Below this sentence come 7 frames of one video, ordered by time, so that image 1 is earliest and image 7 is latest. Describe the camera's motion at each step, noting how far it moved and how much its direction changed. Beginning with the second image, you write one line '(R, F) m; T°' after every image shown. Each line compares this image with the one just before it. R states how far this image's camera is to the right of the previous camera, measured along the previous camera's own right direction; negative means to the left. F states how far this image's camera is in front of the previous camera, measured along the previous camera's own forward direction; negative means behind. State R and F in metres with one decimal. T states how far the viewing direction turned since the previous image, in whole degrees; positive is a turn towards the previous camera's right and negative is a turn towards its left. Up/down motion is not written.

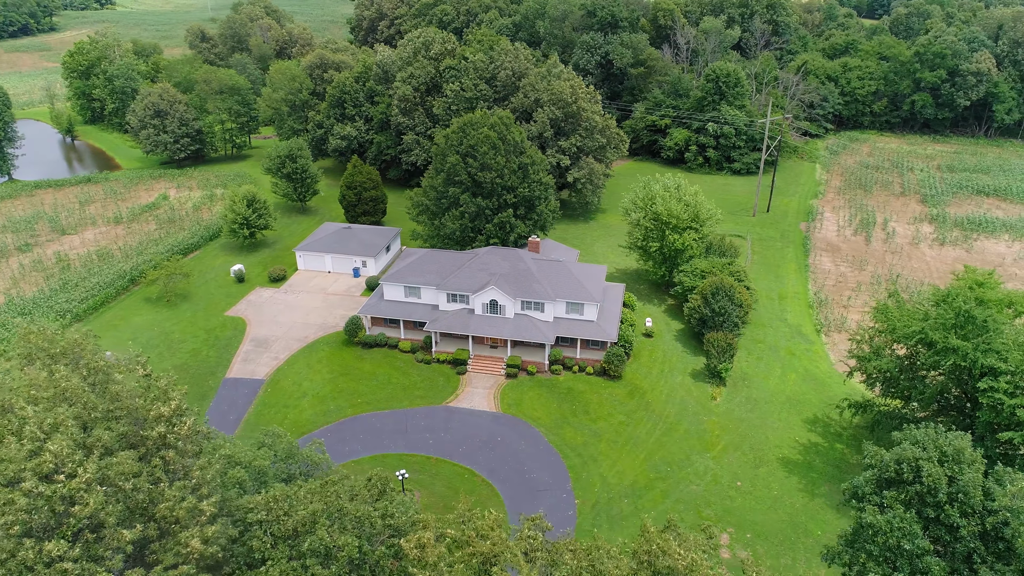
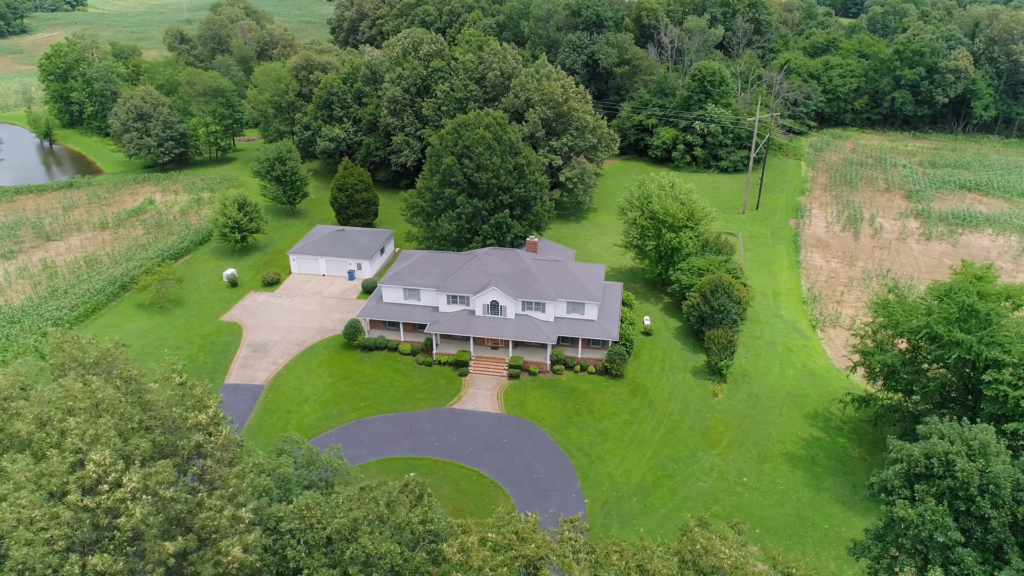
(-0.9, +0.1) m; +1°
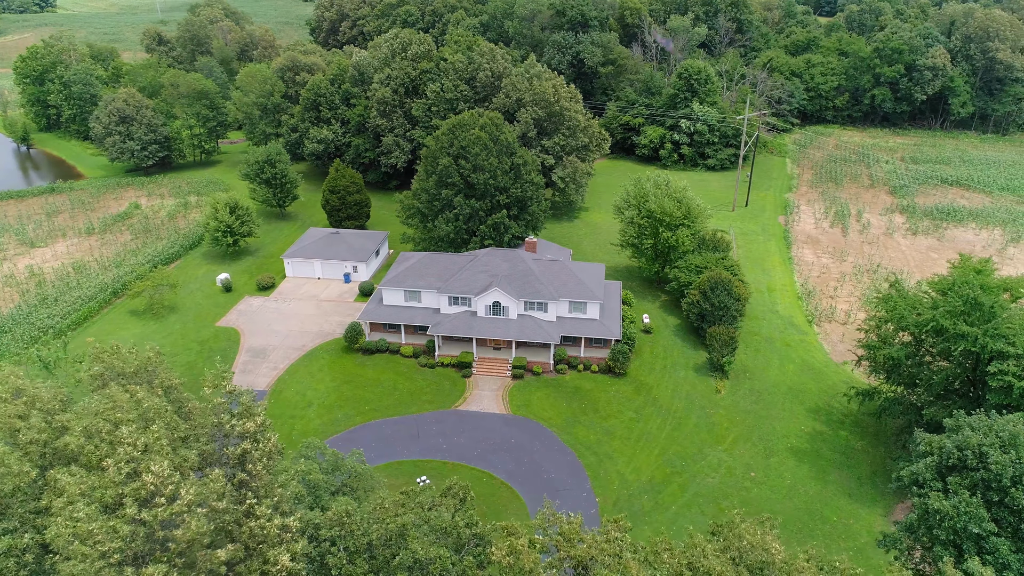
(-1.0, 0.0) m; +1°
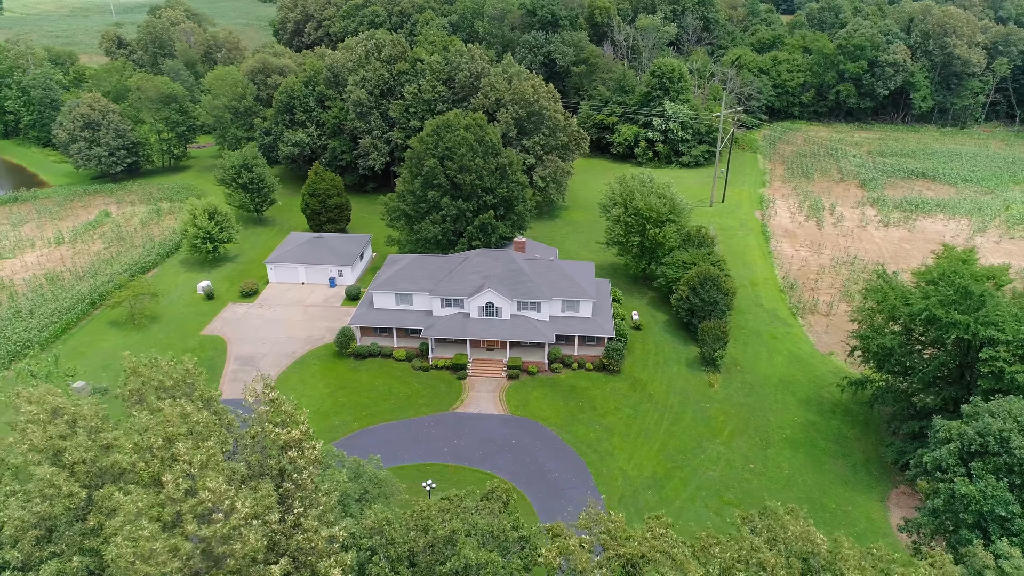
(-1.1, 0.0) m; +2°
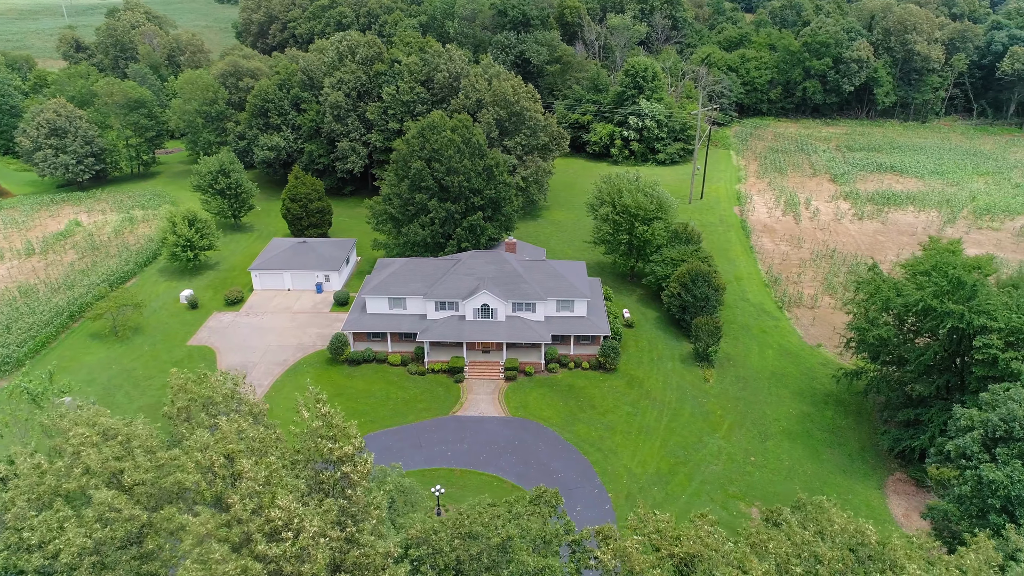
(-1.2, +0.1) m; +2°
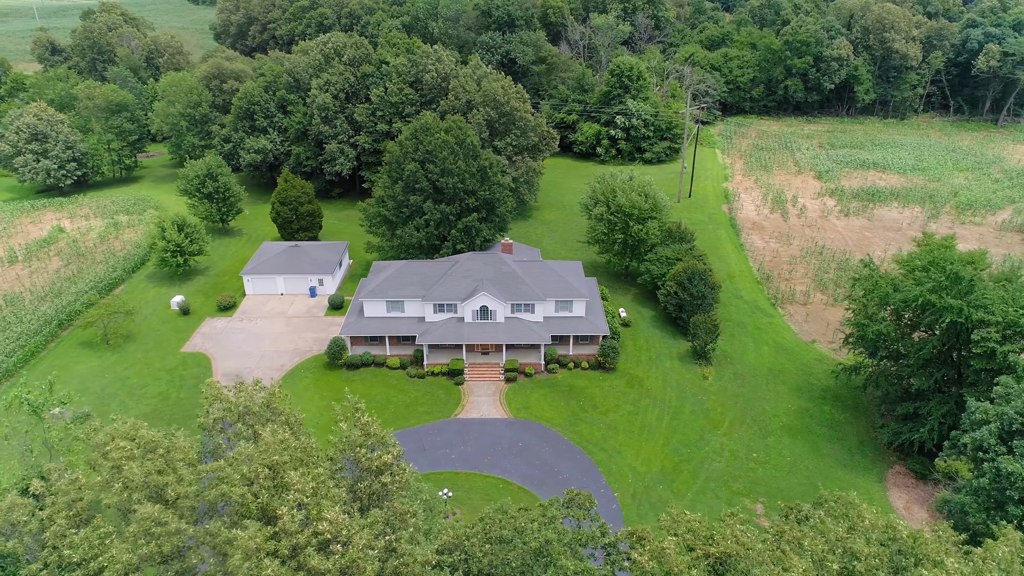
(-0.8, 0.0) m; +1°
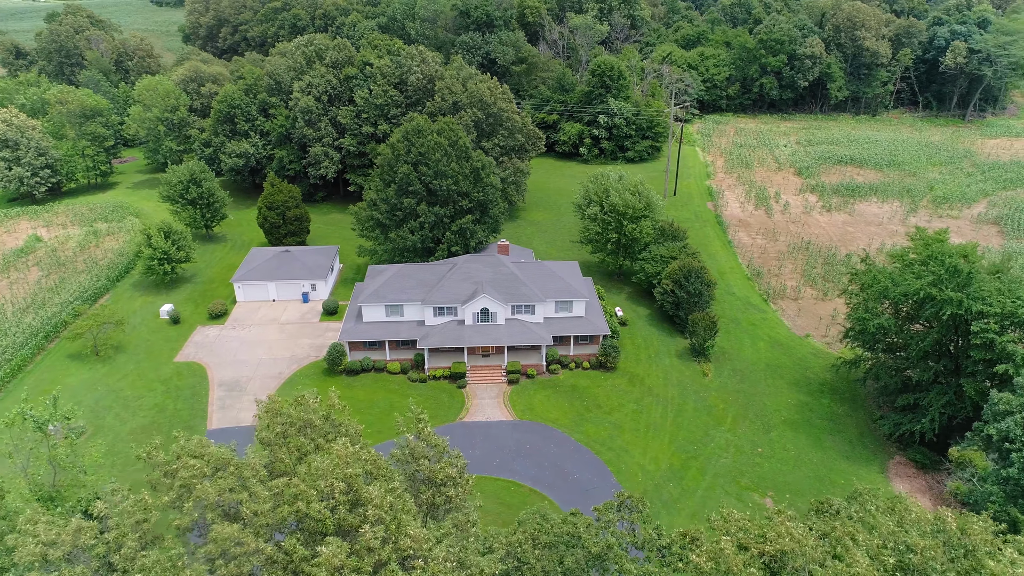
(-1.2, +0.1) m; +2°
